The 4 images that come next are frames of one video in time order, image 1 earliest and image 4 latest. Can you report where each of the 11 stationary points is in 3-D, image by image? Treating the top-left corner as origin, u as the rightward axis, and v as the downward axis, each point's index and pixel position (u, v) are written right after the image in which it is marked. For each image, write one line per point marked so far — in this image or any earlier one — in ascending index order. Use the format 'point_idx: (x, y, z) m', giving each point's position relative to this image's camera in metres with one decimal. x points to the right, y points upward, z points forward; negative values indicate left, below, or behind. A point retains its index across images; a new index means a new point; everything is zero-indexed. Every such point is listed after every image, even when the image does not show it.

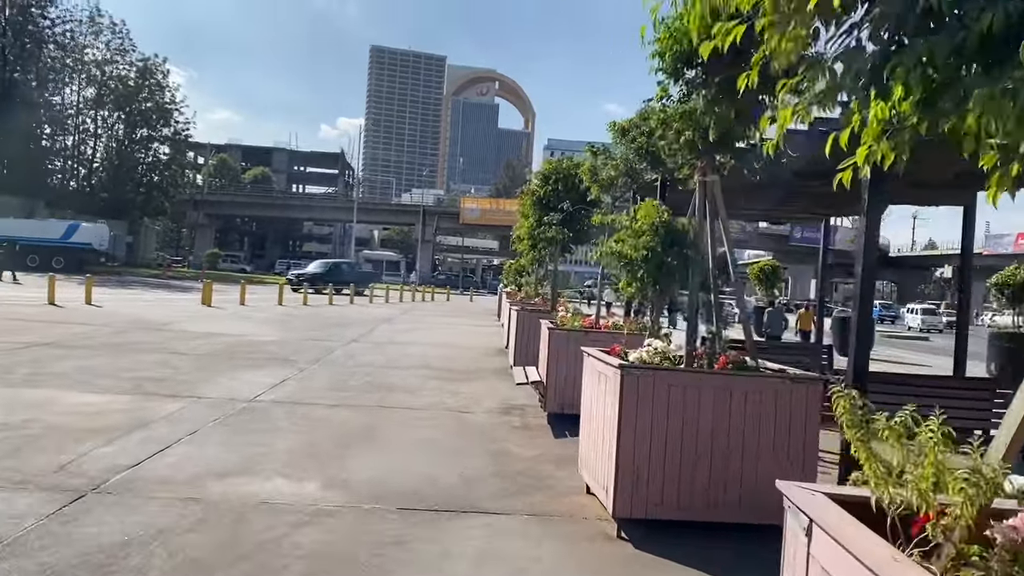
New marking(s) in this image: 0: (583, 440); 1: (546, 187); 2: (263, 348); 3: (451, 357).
0: (+0.6, -1.2, +6.9) m
1: (+0.7, +1.8, +15.4) m
2: (-4.9, -1.2, +17.1) m
3: (-1.3, -1.4, +17.5) m
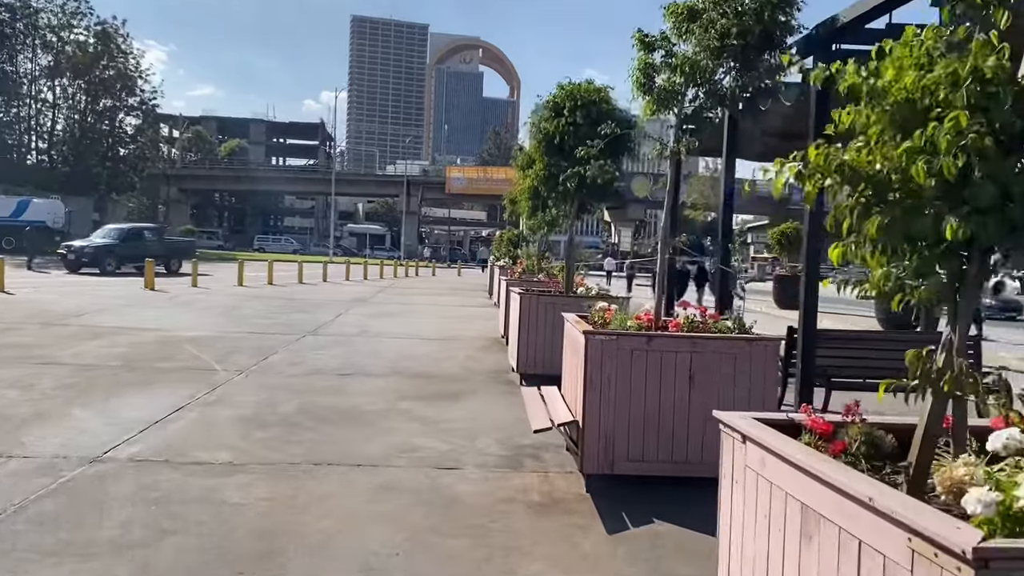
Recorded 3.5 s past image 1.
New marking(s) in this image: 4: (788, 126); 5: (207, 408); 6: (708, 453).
0: (+0.7, -1.1, +2.7) m
1: (+0.6, +2.2, +11.1) m
2: (-4.9, -0.9, +12.8) m
3: (-1.2, -1.0, +13.3) m
4: (+2.9, +1.7, +9.2) m
5: (-3.1, -1.2, +8.7) m
6: (+1.4, -1.2, +6.2) m
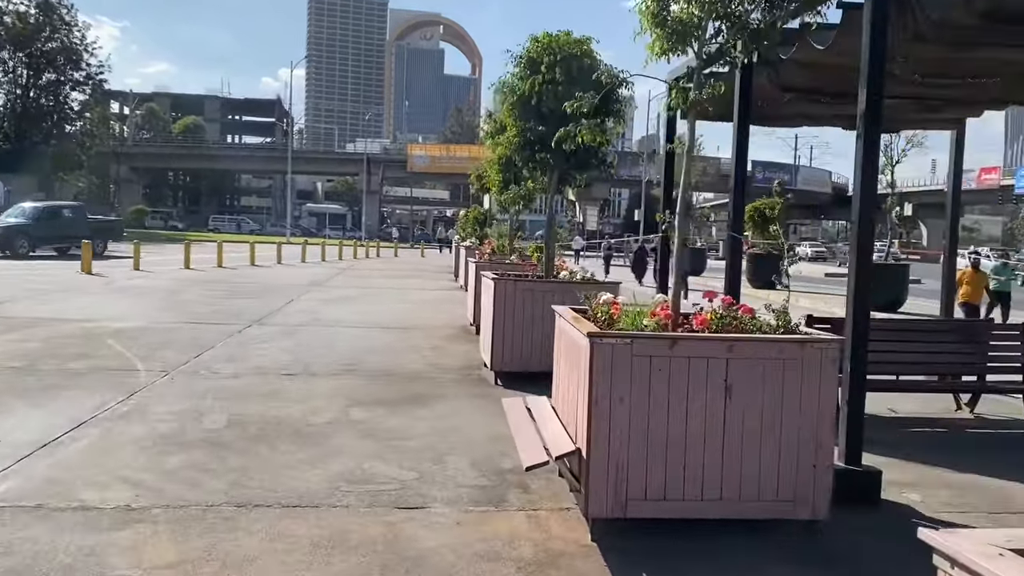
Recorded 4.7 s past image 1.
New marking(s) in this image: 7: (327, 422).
0: (+0.8, -1.1, +1.3) m
1: (+0.3, +2.3, +9.6) m
2: (-5.3, -0.7, +11.2) m
3: (-1.6, -0.8, +11.8) m
4: (+2.7, +1.9, +7.8) m
5: (-3.3, -1.1, +7.1) m
6: (+1.3, -1.1, +4.8) m
7: (-1.6, -1.1, +7.3) m
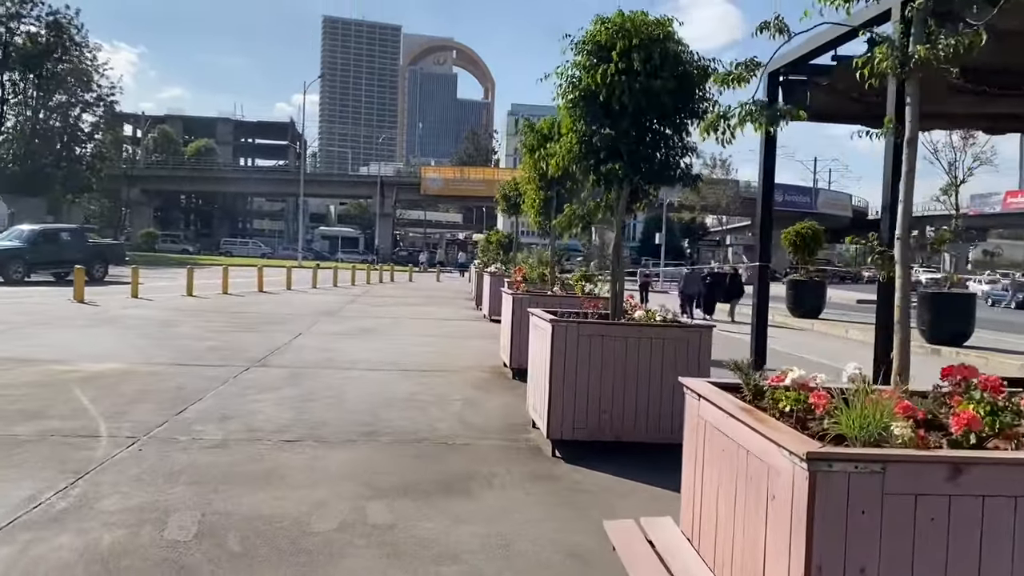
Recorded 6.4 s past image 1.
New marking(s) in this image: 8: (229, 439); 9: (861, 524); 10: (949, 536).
0: (+1.2, -1.3, -0.8) m
1: (+0.8, +2.0, +7.6) m
2: (-4.7, -1.2, +9.2) m
3: (-1.1, -1.2, +9.7) m
4: (+3.2, +1.5, +5.8) m
5: (-2.8, -1.4, +5.1) m
6: (+1.8, -1.4, +2.7) m
7: (-1.1, -1.5, +5.3) m
8: (-2.5, -1.3, +7.5) m
9: (+1.1, -0.7, +2.6) m
10: (+1.3, -0.7, +2.6) m
